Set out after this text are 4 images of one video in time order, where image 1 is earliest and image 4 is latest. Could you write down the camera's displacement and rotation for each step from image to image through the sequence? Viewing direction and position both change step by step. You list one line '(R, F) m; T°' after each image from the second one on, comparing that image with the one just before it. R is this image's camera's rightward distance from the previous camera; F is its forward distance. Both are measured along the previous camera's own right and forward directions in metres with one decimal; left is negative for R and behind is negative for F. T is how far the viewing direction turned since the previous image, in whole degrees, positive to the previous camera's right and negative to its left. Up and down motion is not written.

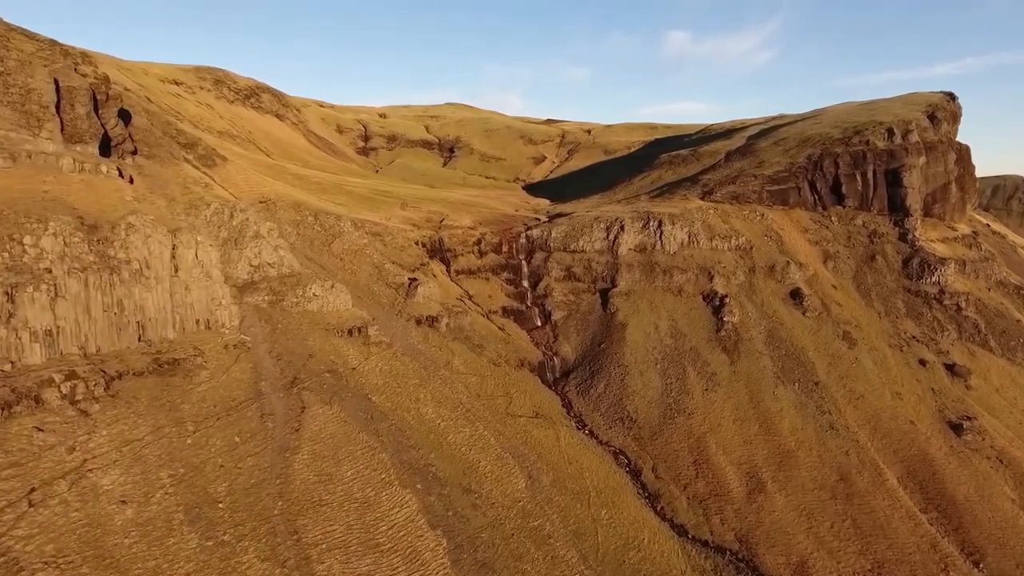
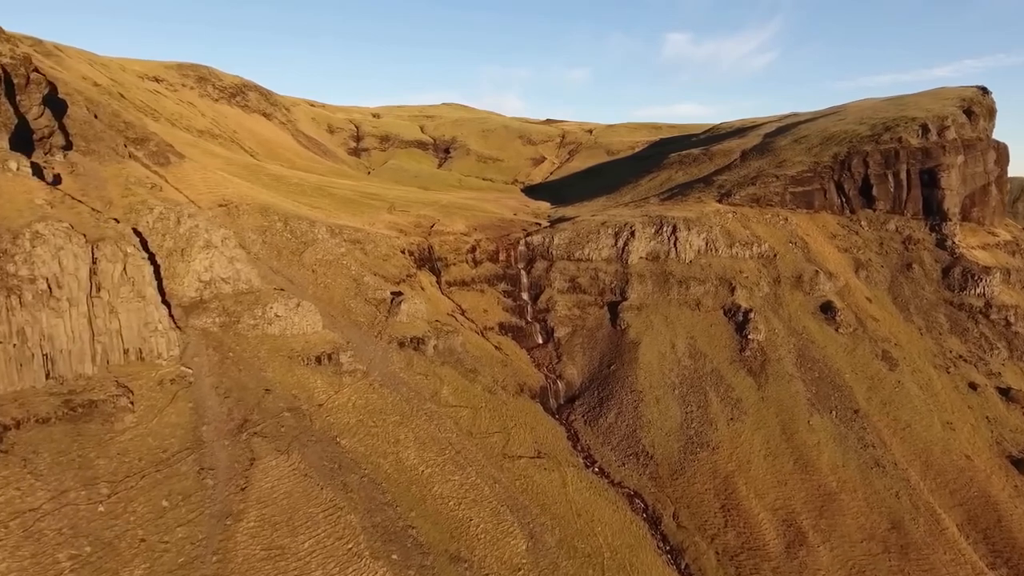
(0.0, +5.8) m; 0°
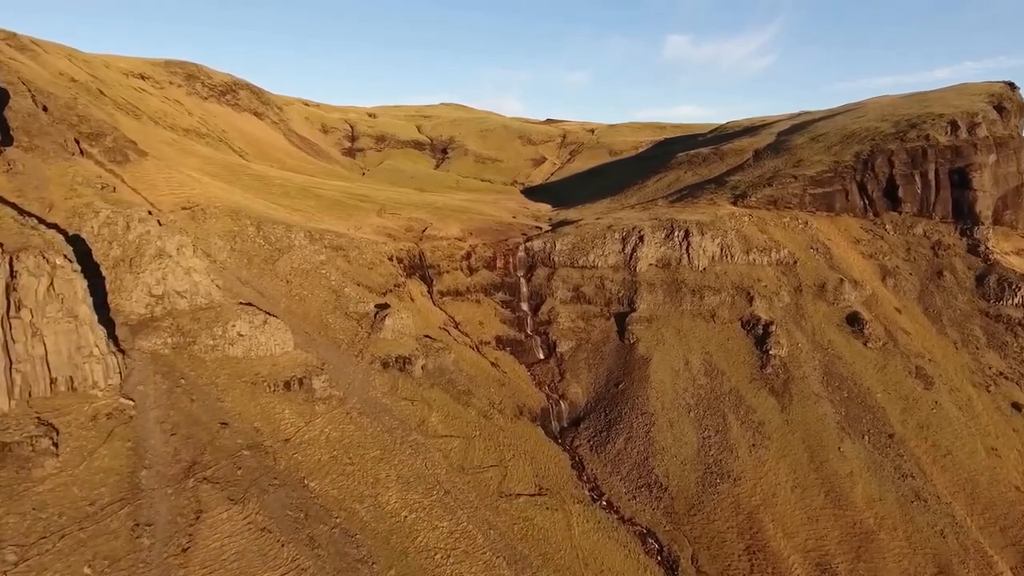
(+0.1, +4.0) m; 0°
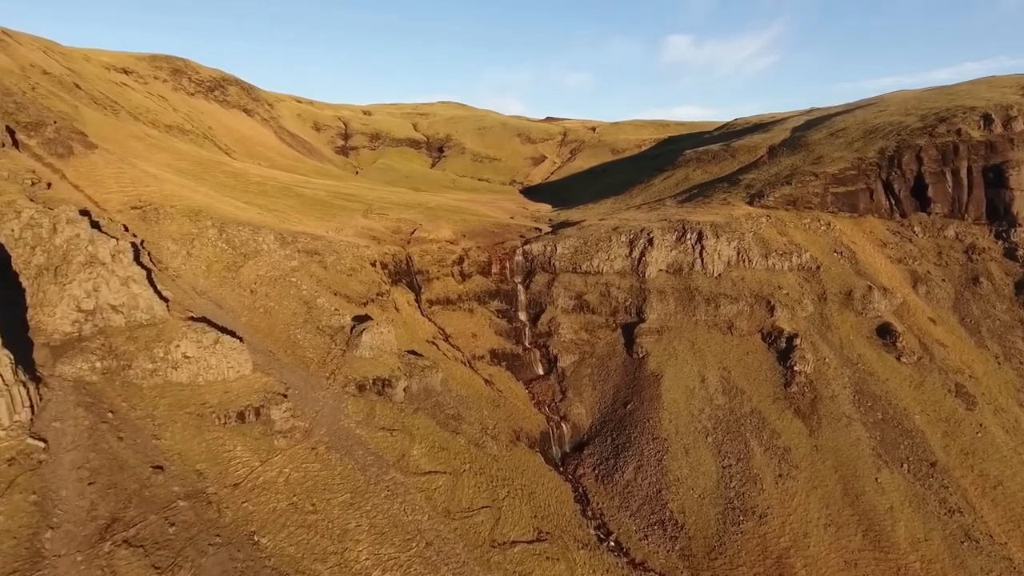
(+0.2, +4.2) m; 0°
